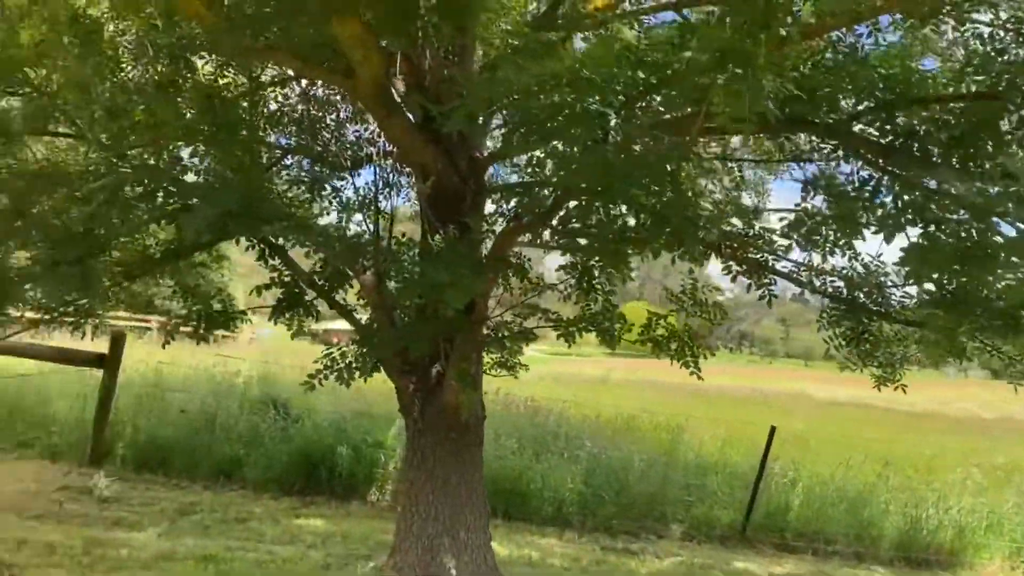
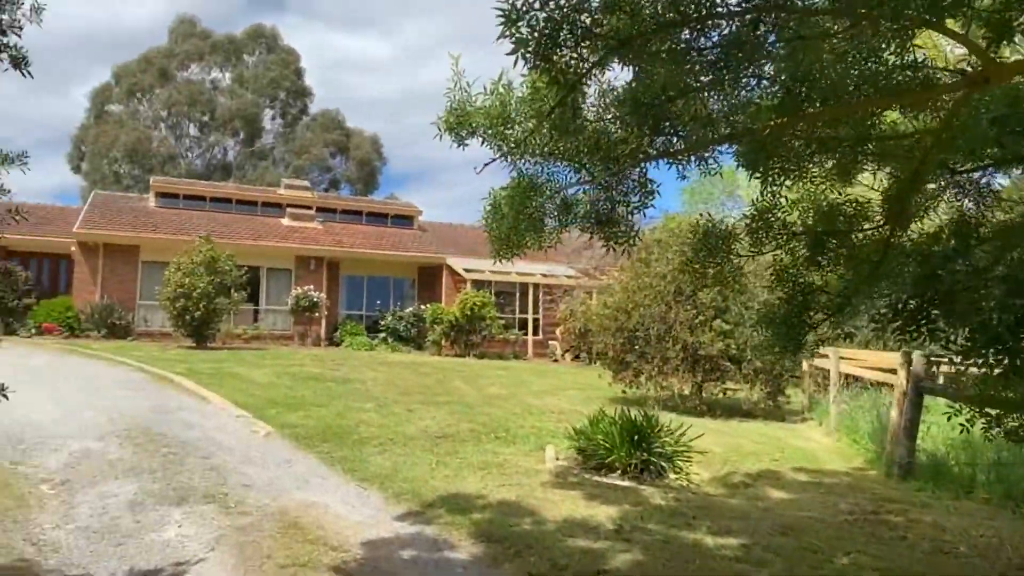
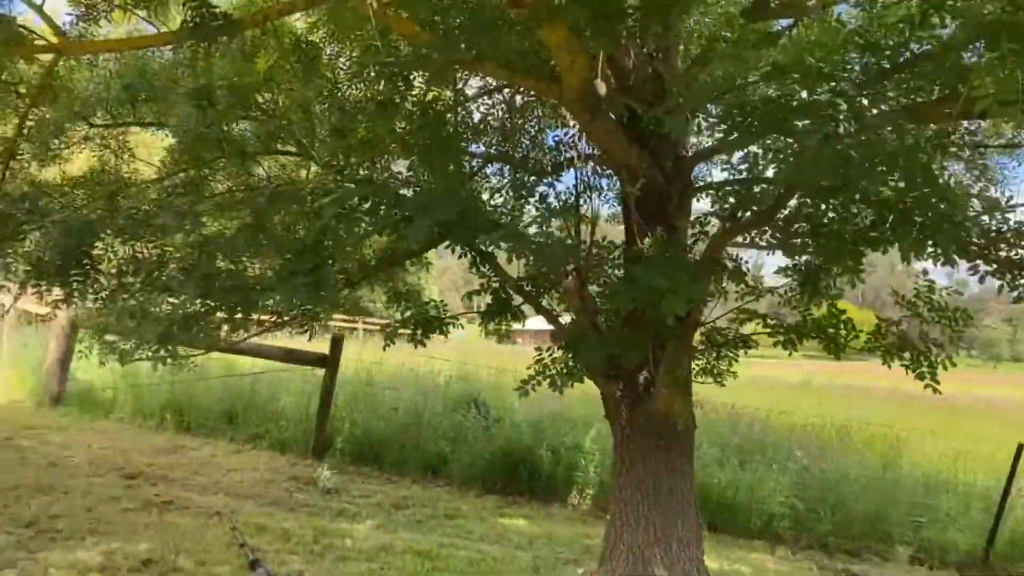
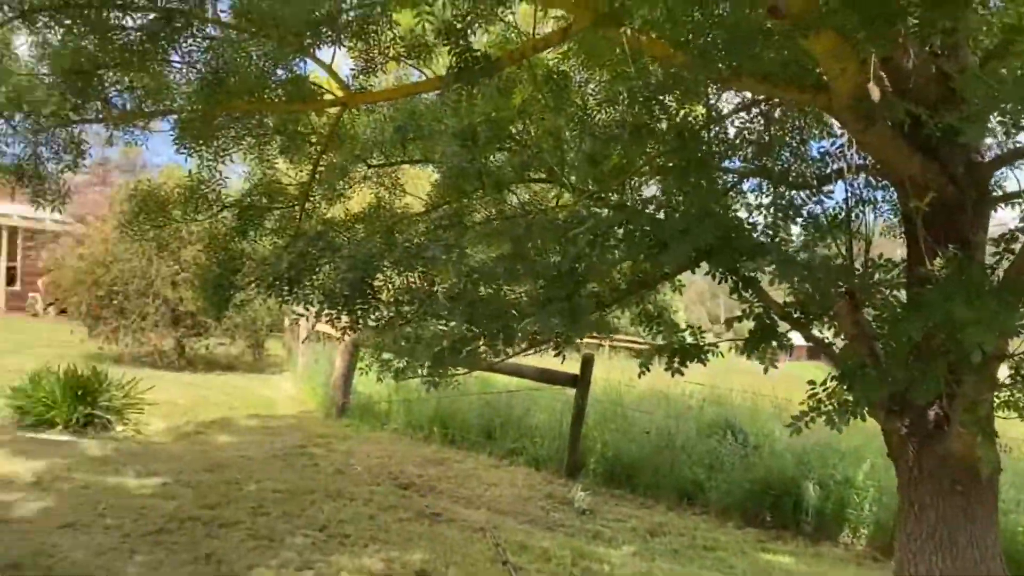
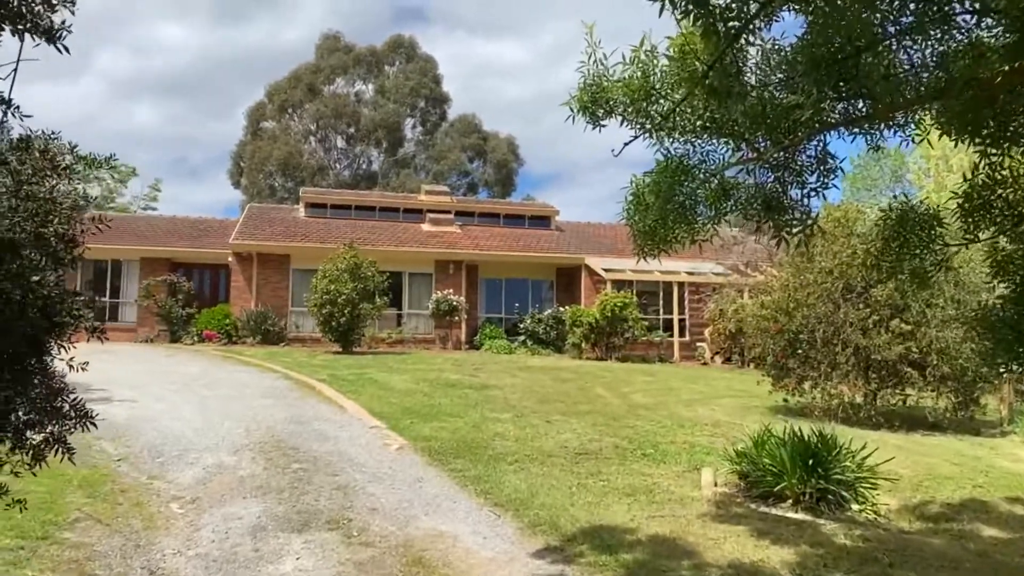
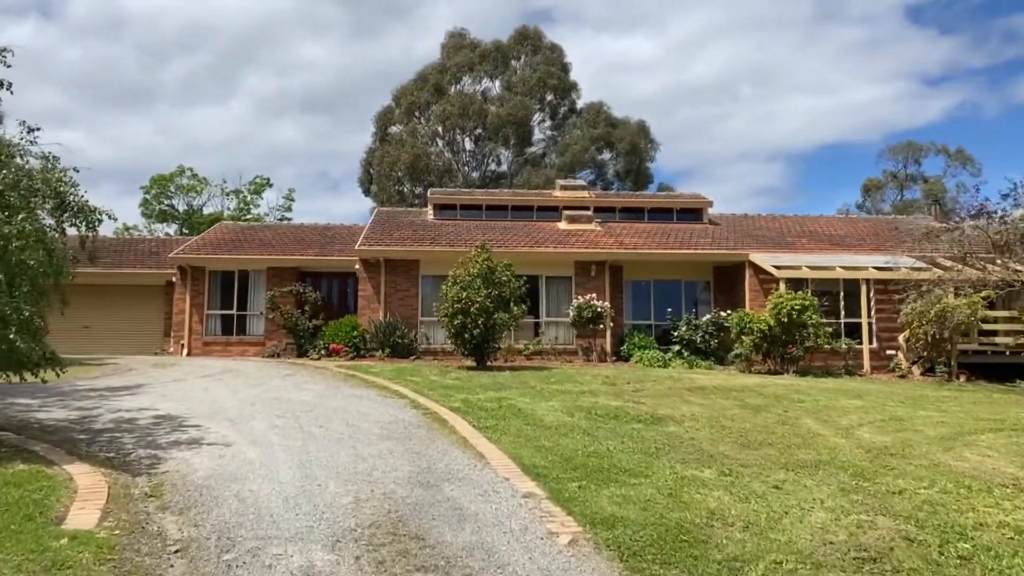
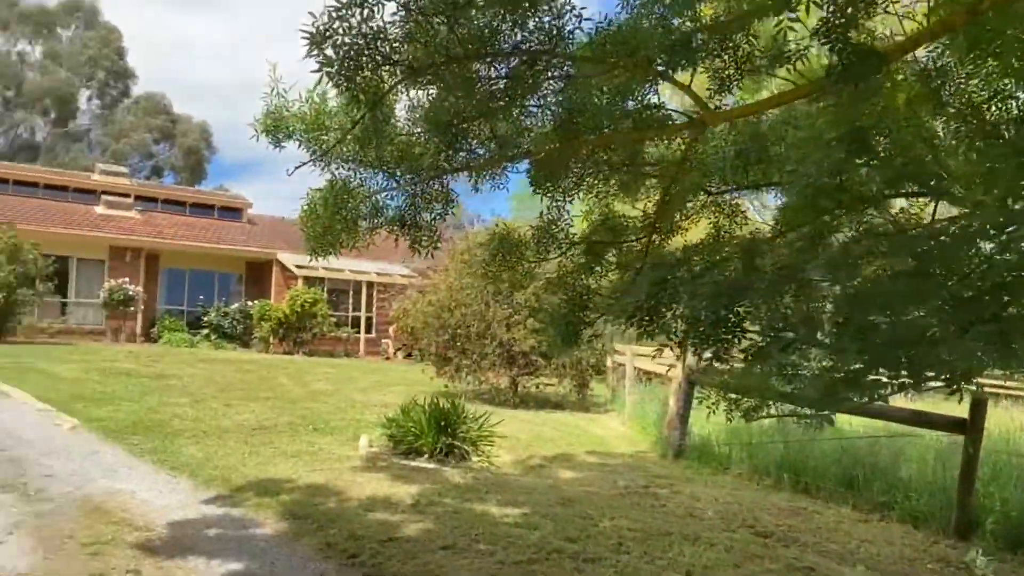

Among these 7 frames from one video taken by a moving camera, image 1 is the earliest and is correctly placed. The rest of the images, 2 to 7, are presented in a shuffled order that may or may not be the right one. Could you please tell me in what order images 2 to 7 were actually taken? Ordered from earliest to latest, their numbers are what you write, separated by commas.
3, 4, 7, 2, 5, 6
